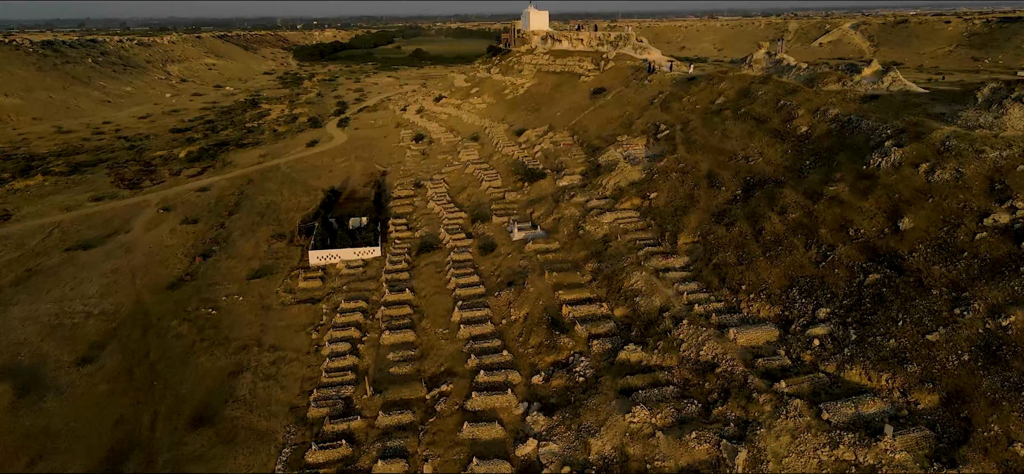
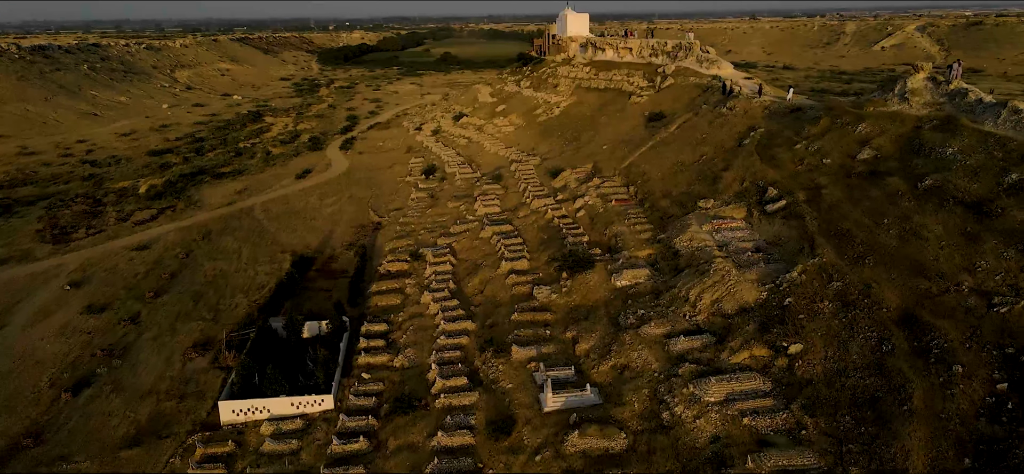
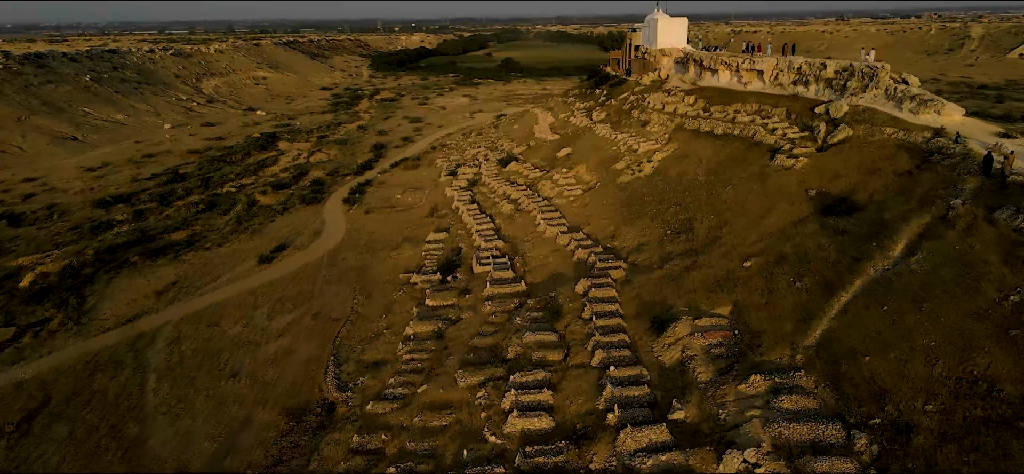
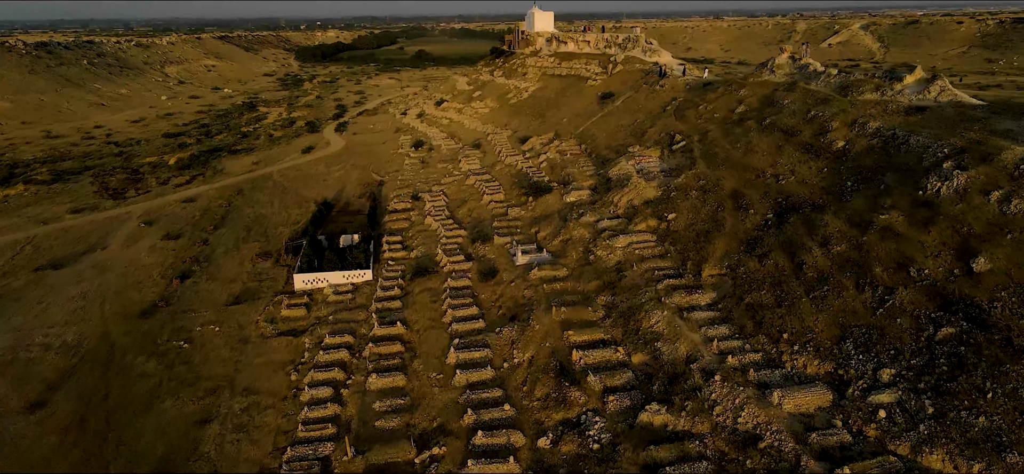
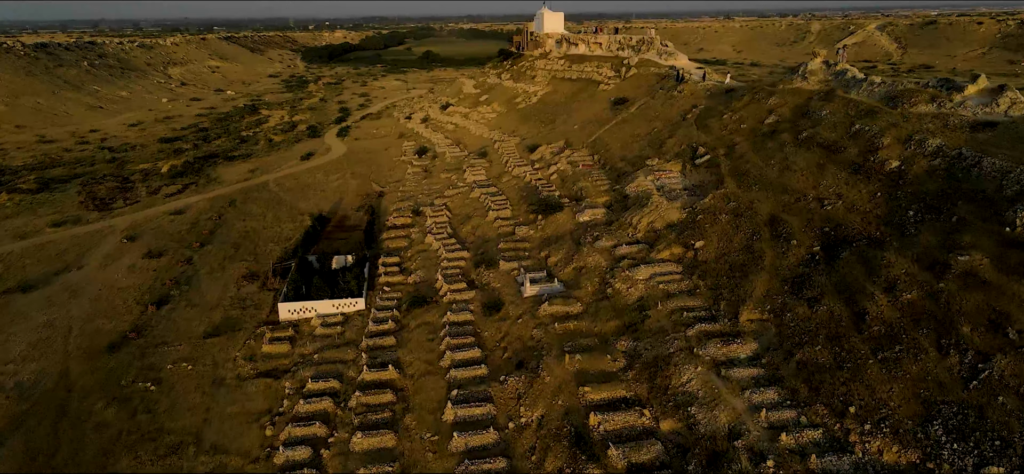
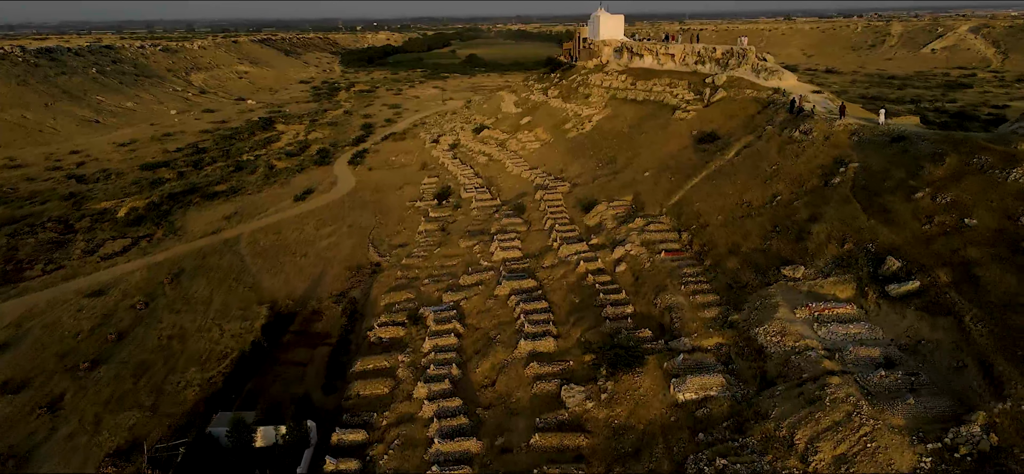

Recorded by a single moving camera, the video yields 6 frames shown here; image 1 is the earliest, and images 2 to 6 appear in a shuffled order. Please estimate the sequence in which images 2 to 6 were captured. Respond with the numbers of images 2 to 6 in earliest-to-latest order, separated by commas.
4, 5, 2, 6, 3
